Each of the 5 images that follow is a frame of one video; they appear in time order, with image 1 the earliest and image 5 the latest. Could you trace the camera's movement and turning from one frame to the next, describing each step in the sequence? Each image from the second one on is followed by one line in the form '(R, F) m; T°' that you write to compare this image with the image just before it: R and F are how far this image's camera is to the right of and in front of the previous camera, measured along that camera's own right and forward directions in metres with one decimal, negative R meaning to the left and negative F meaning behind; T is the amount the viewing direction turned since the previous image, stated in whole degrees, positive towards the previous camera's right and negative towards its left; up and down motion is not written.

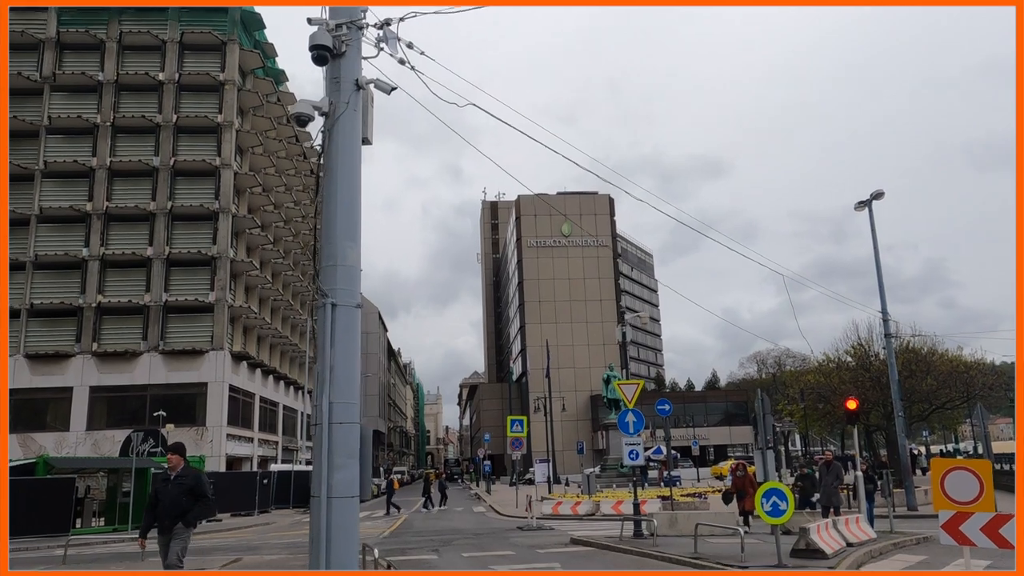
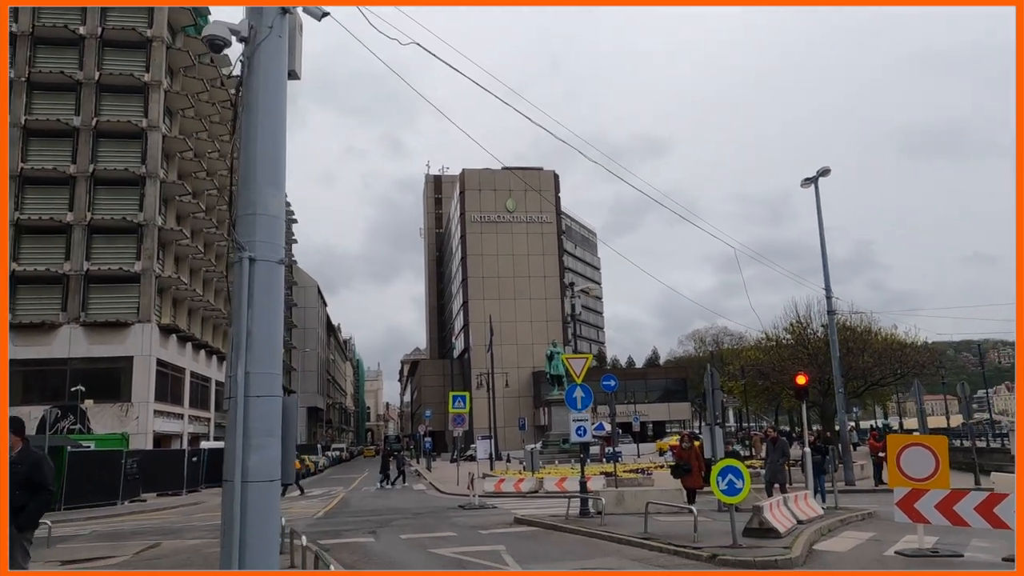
(0.0, +0.8) m; +4°
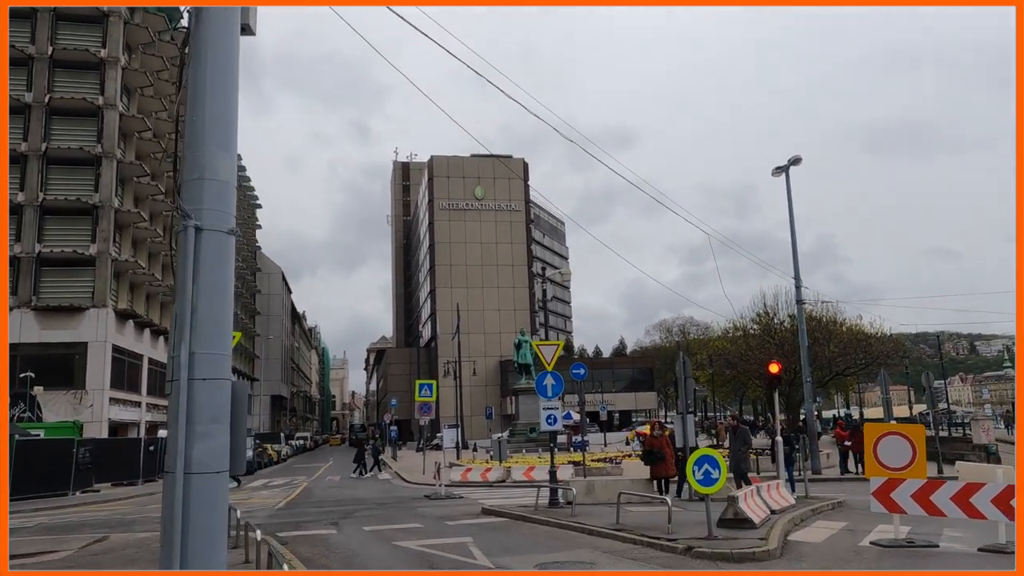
(0.0, +0.5) m; +2°
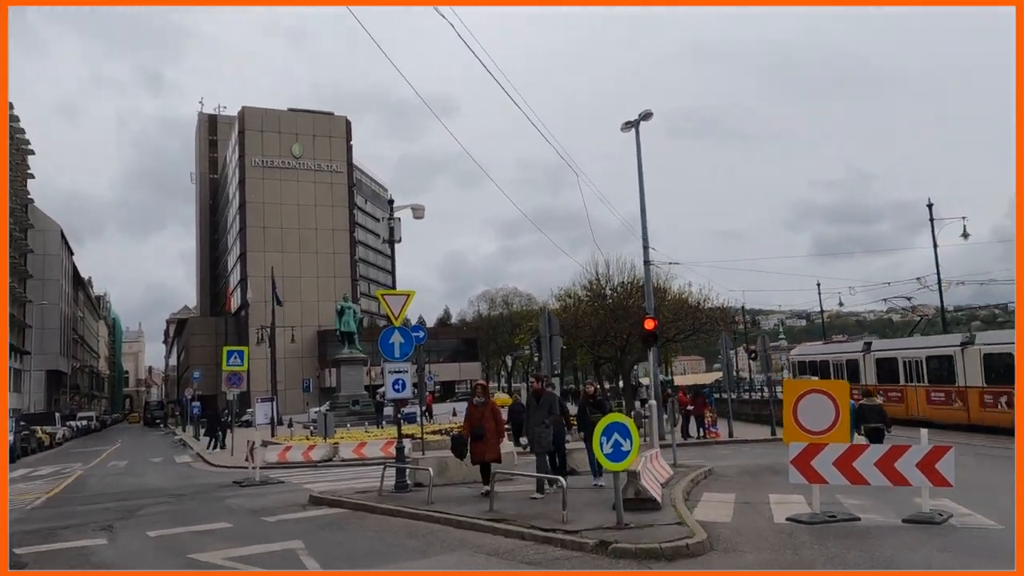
(-0.4, +2.6) m; +14°
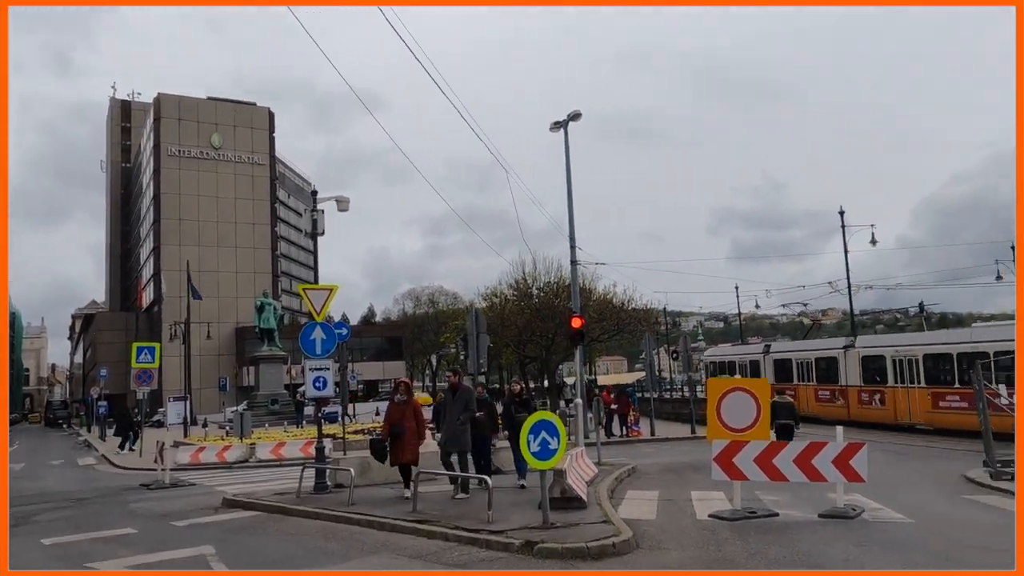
(0.0, +0.2) m; +6°
